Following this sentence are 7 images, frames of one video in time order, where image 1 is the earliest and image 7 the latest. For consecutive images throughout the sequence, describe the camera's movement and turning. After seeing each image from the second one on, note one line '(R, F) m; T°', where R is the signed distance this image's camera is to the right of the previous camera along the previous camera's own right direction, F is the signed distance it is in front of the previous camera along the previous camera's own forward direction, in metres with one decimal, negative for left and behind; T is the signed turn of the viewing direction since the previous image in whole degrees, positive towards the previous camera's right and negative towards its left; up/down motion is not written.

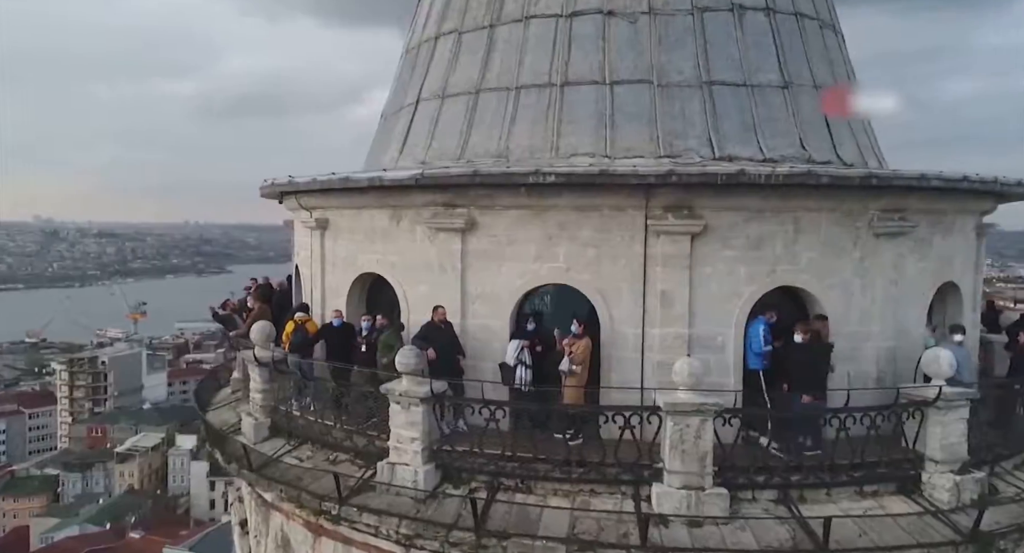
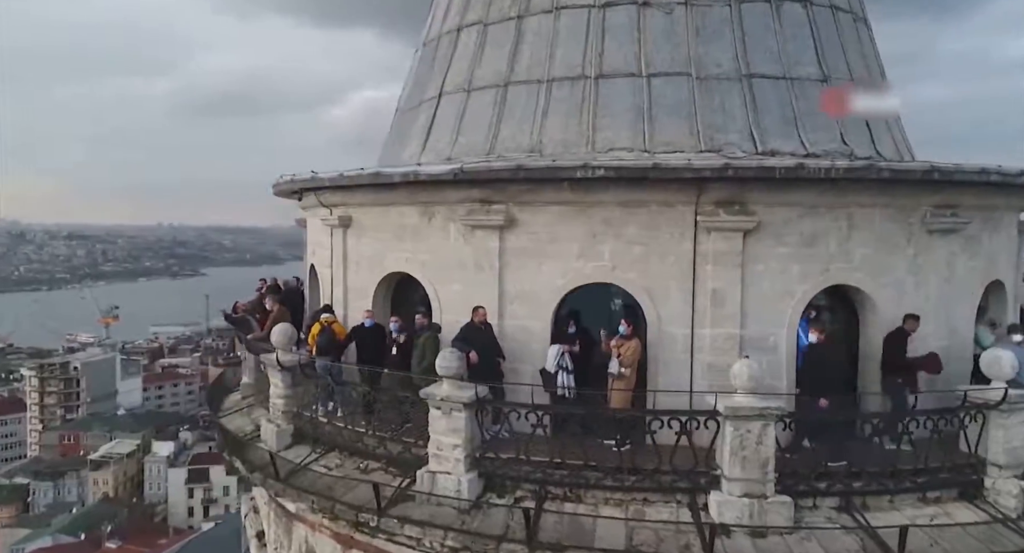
(-0.8, +0.4) m; +2°
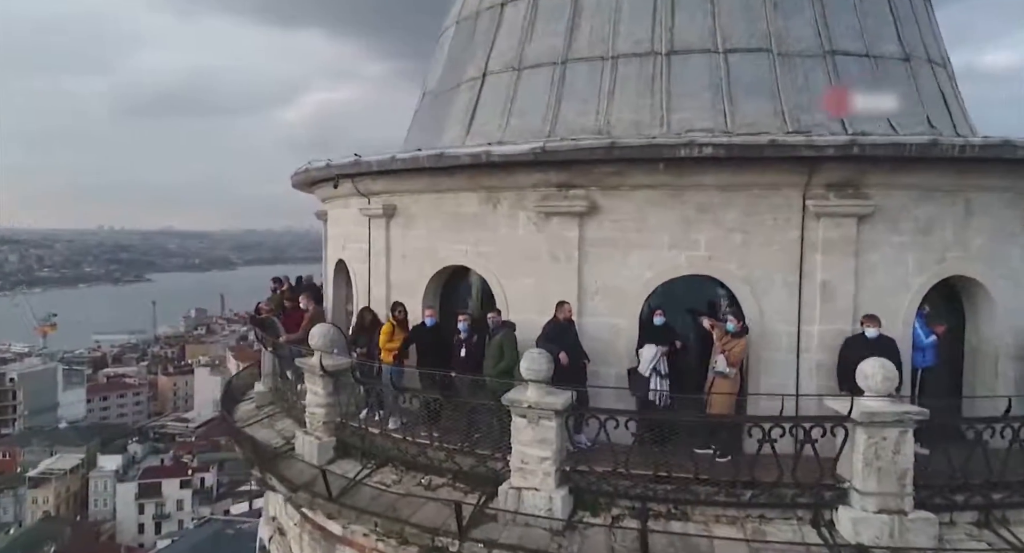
(-1.4, +1.0) m; +4°
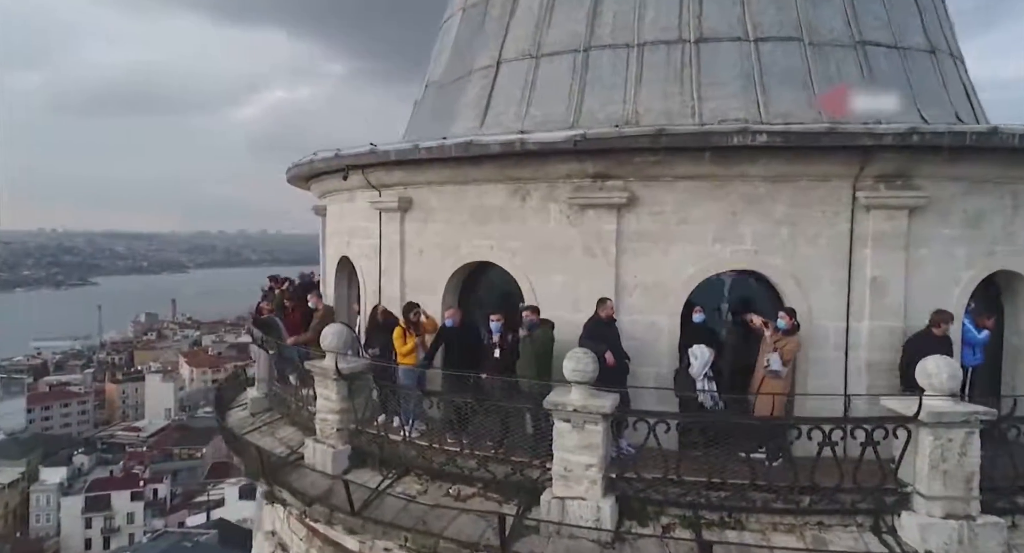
(-0.8, +0.5) m; +3°
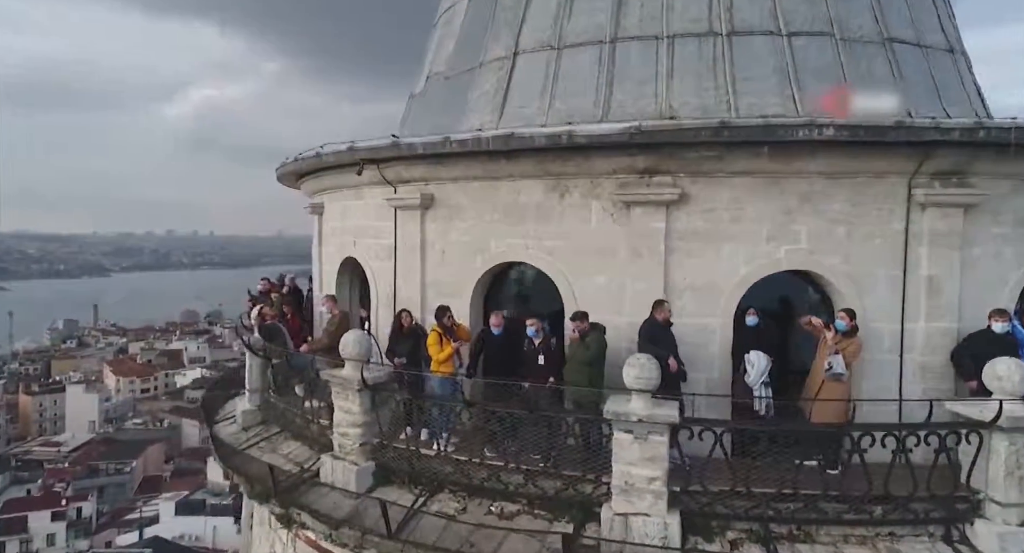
(-1.1, +0.6) m; +5°
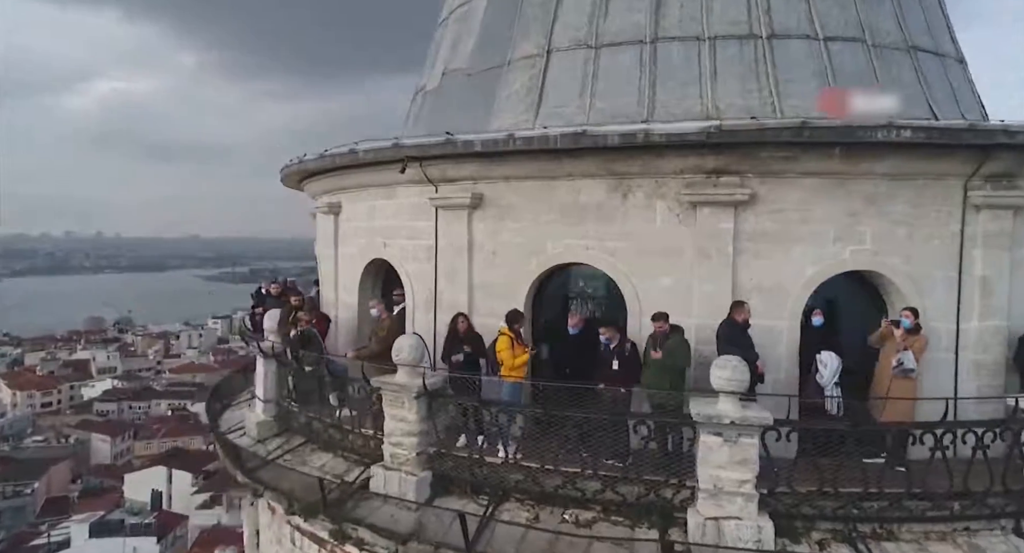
(-1.5, +0.3) m; +7°
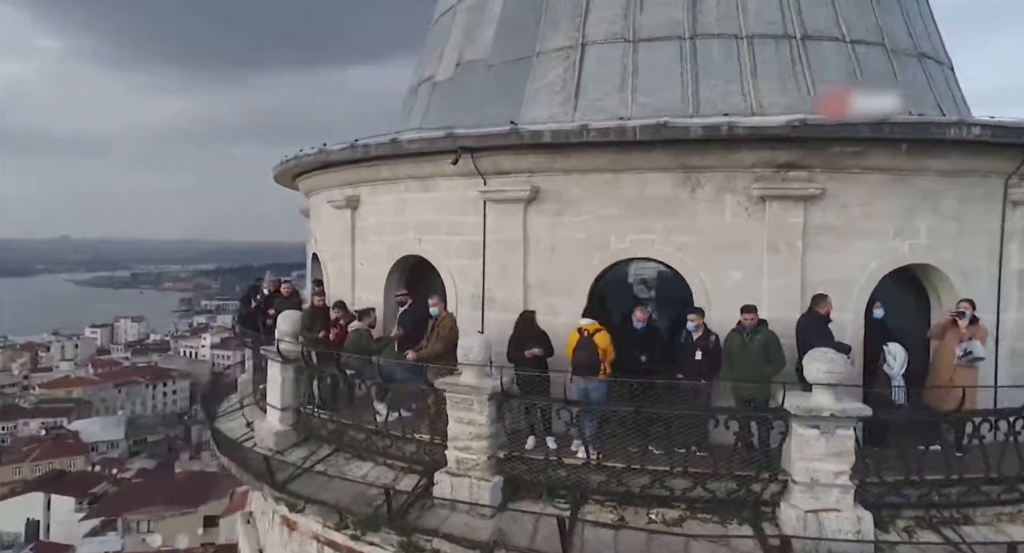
(-1.8, +0.5) m; +9°
